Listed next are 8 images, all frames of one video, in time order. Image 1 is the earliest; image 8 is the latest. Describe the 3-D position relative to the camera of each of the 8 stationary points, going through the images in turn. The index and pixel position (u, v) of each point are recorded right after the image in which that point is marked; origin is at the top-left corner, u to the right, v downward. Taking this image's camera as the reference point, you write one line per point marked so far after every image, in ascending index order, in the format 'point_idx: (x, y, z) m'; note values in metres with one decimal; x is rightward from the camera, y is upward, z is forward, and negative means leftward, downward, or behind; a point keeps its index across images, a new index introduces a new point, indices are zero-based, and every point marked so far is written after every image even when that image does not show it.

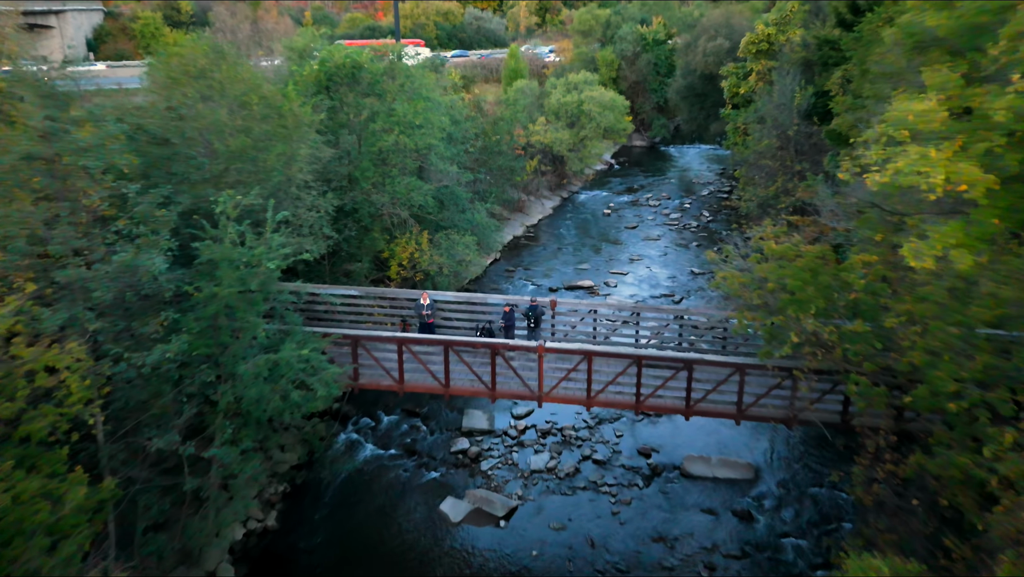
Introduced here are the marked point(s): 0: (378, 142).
0: (-2.6, +2.8, +14.0) m
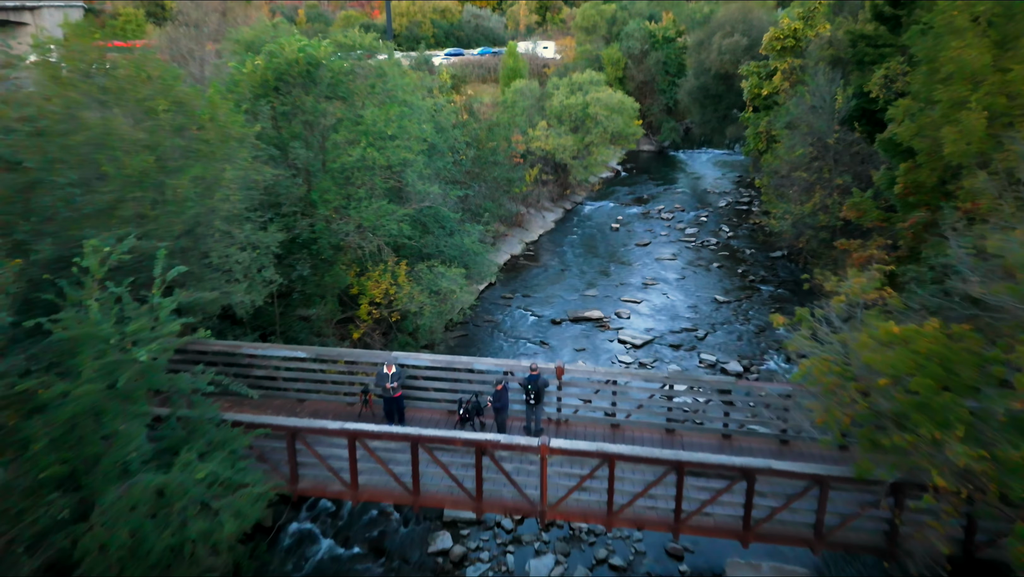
0: (-2.7, +2.1, +11.3) m
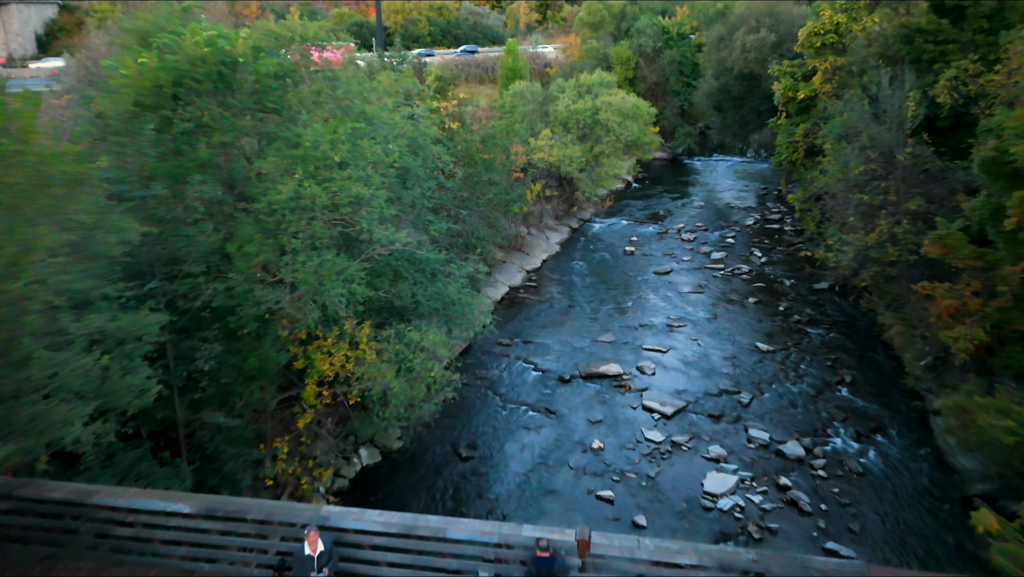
0: (-2.7, +1.1, +8.0) m
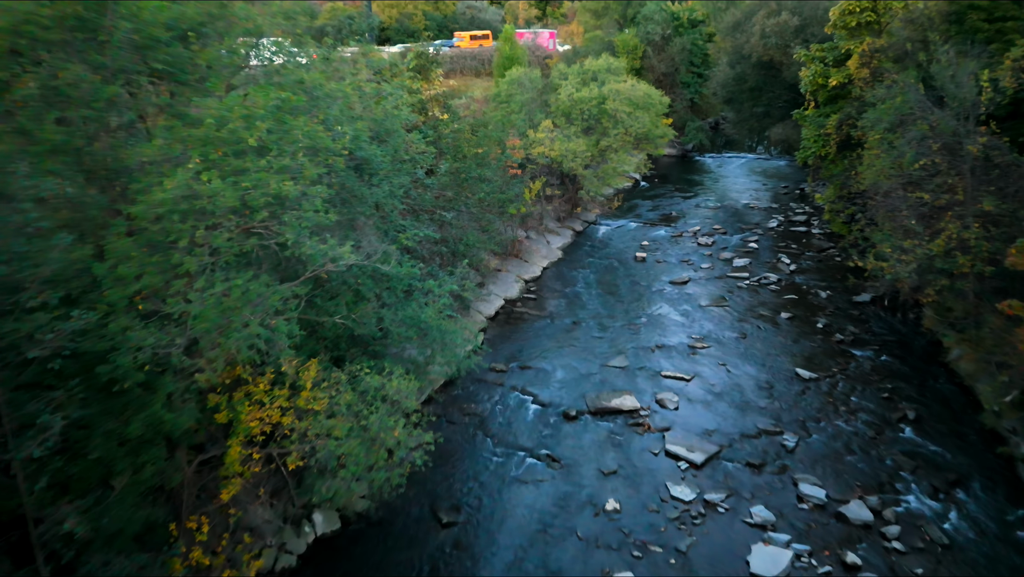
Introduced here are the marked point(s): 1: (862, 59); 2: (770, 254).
0: (-2.8, +0.8, +5.6) m
1: (+9.0, +5.9, +18.6) m
2: (+7.0, +0.9, +19.6) m
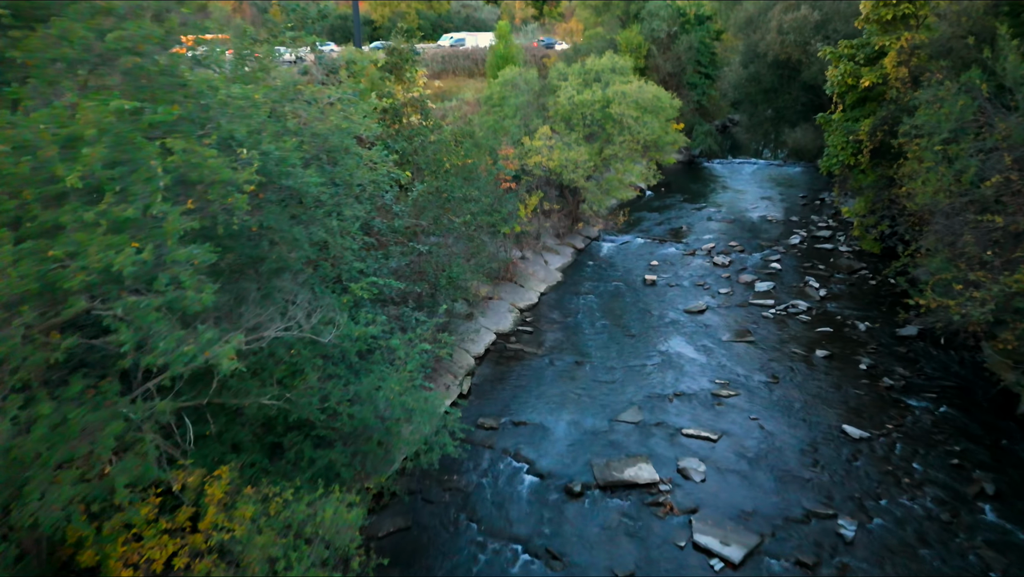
0: (-2.9, +0.1, +3.5) m
1: (+8.8, +5.3, +16.4) m
2: (+6.8, +0.3, +17.4) m
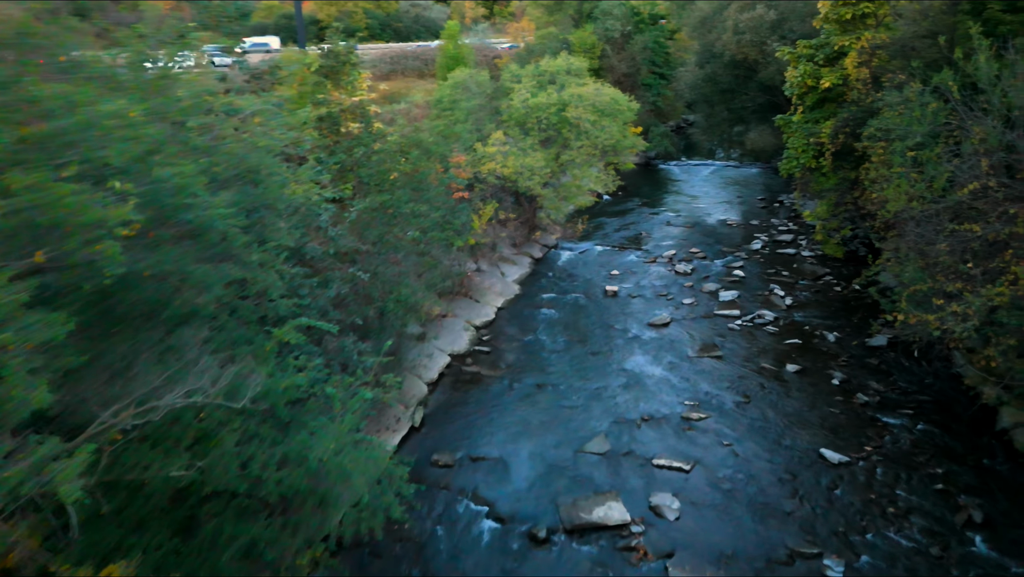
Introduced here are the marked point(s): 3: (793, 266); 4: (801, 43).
0: (-3.1, -0.3, +2.4) m
1: (+7.7, +5.1, +16.0) m
2: (+5.8, +0.1, +16.9) m
3: (+7.0, +0.6, +17.9) m
4: (+7.3, +6.2, +18.3) m
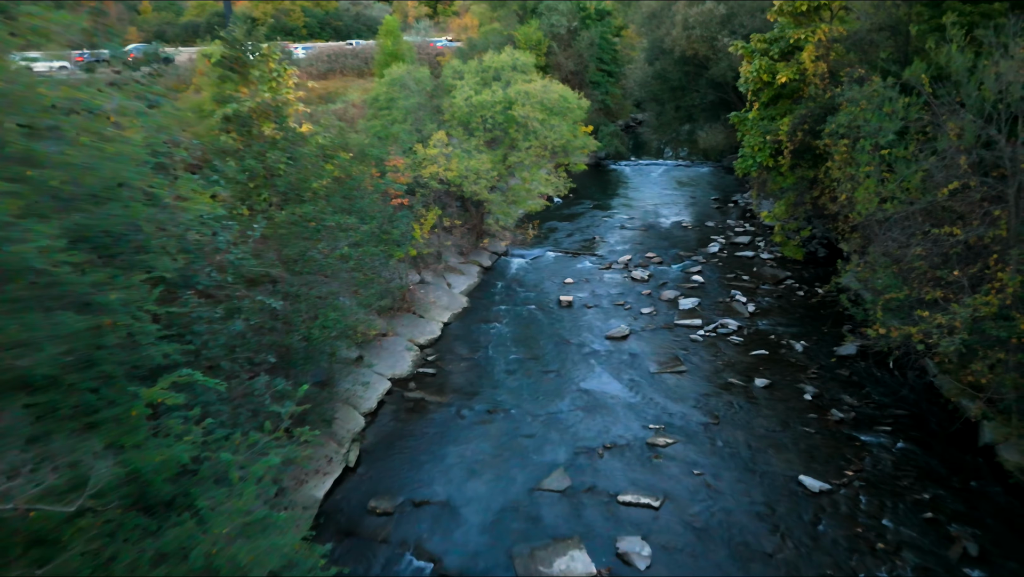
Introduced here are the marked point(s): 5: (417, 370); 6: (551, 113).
0: (-3.3, -0.6, +1.0) m
1: (+6.5, +5.0, +15.3) m
2: (+4.6, 0.0, +16.1) m
3: (+5.7, +0.4, +17.1) m
4: (+5.9, +6.1, +17.6) m
5: (-1.7, -1.4, +12.6) m
6: (+0.9, +4.1, +16.9) m
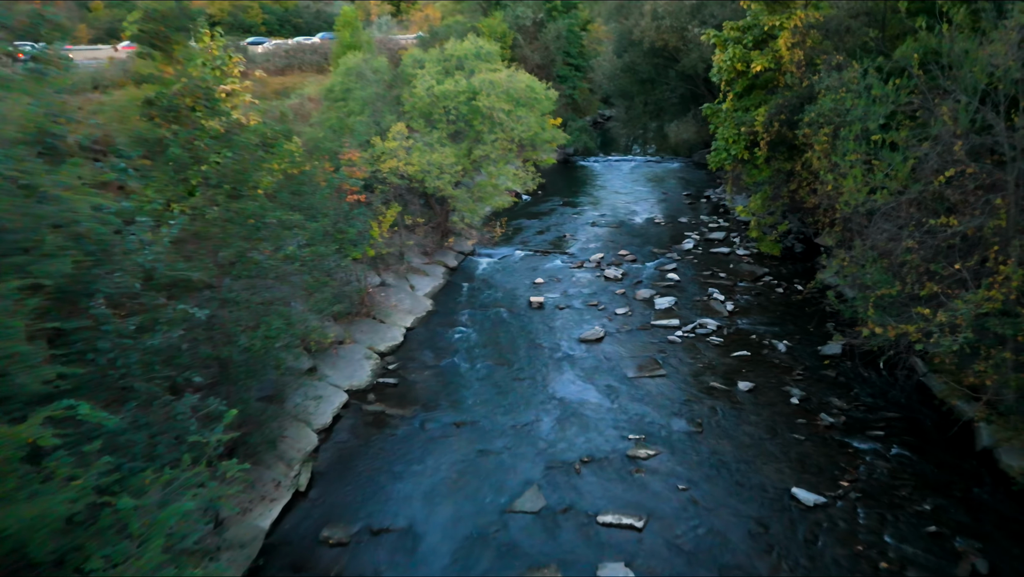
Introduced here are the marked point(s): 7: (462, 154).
0: (-3.3, -0.6, 0.0) m
1: (+5.8, +5.1, +14.7) m
2: (+3.9, 0.0, +15.4) m
3: (+5.0, +0.5, +16.5) m
4: (+5.1, +6.2, +17.0) m
5: (-2.2, -1.5, +11.7) m
6: (+0.1, +4.1, +16.1) m
7: (-1.1, +2.9, +15.7) m
